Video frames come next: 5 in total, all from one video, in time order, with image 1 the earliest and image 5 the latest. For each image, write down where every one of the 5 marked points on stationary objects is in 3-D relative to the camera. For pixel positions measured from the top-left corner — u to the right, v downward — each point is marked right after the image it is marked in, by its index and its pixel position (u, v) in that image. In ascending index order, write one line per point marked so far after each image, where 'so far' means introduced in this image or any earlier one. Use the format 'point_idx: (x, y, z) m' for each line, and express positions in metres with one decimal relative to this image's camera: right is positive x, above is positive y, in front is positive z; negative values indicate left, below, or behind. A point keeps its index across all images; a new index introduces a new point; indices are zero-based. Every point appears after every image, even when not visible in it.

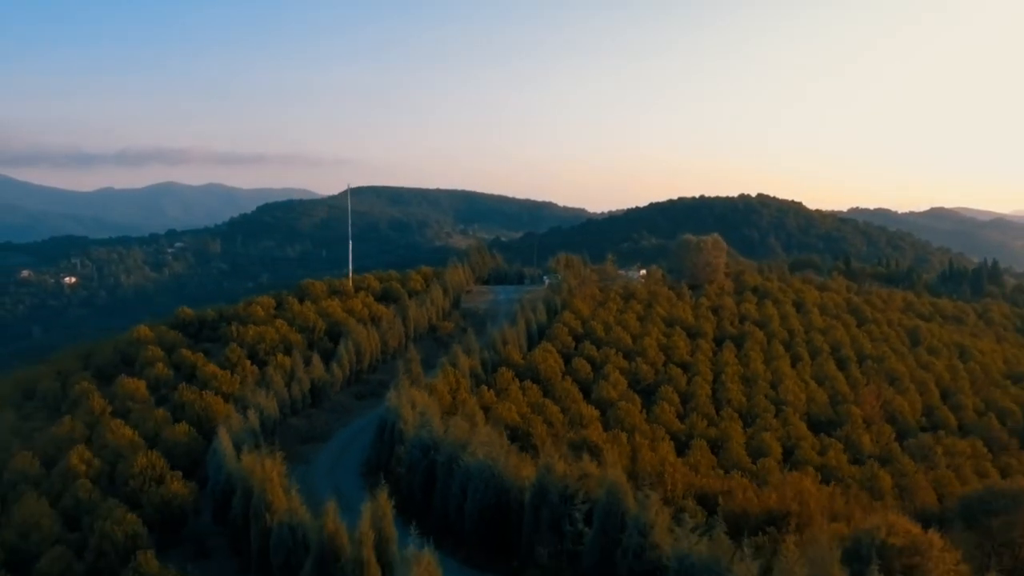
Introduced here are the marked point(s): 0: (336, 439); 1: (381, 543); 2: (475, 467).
0: (-3.7, -3.0, +19.4) m
1: (-1.5, -3.2, +9.6) m
2: (-0.5, -2.7, +13.3) m
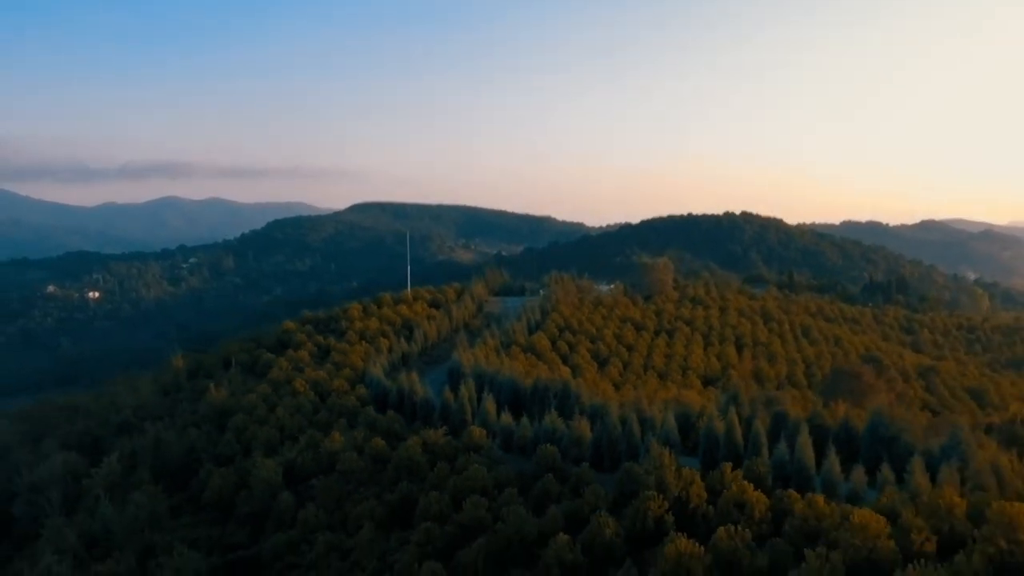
0: (-3.4, -3.4, +33.7) m
1: (-1.2, -3.4, +24.0) m
2: (-0.2, -3.0, +27.6) m
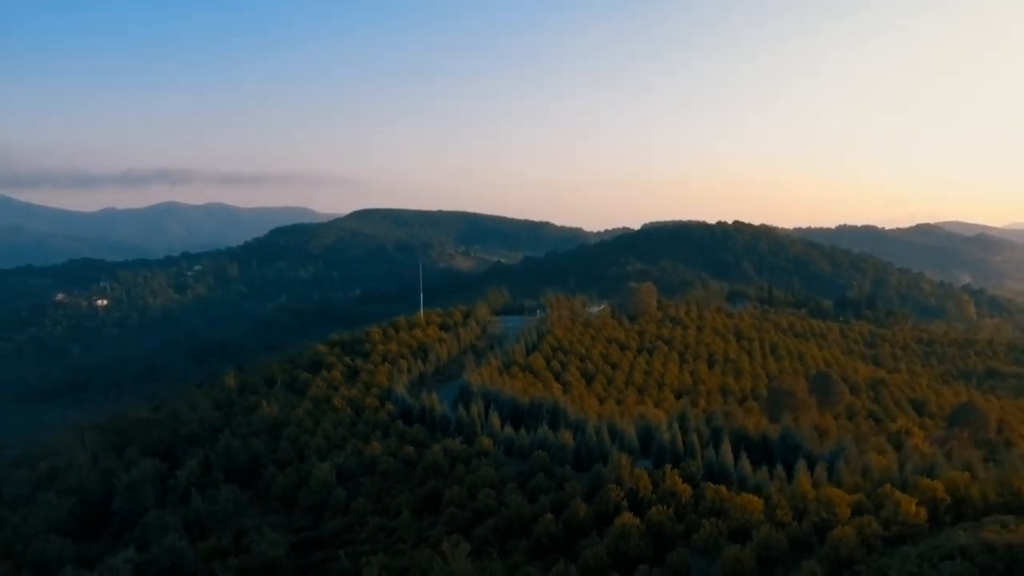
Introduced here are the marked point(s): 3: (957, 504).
0: (-3.4, -4.7, +40.0) m
1: (-1.2, -4.7, +30.3) m
2: (-0.2, -4.3, +33.9) m
3: (+8.6, -4.2, +17.1) m
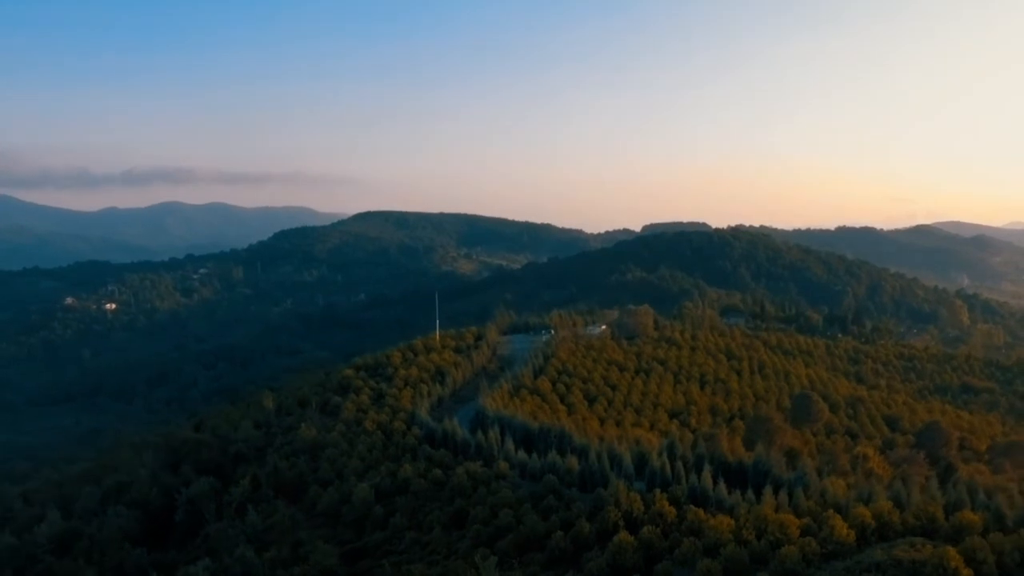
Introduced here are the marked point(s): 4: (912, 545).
0: (-2.9, -6.4, +44.6) m
1: (-0.7, -6.4, +34.8) m
2: (+0.3, -6.0, +38.5) m
3: (+9.1, -5.9, +21.6) m
4: (+9.0, -5.8, +19.9) m
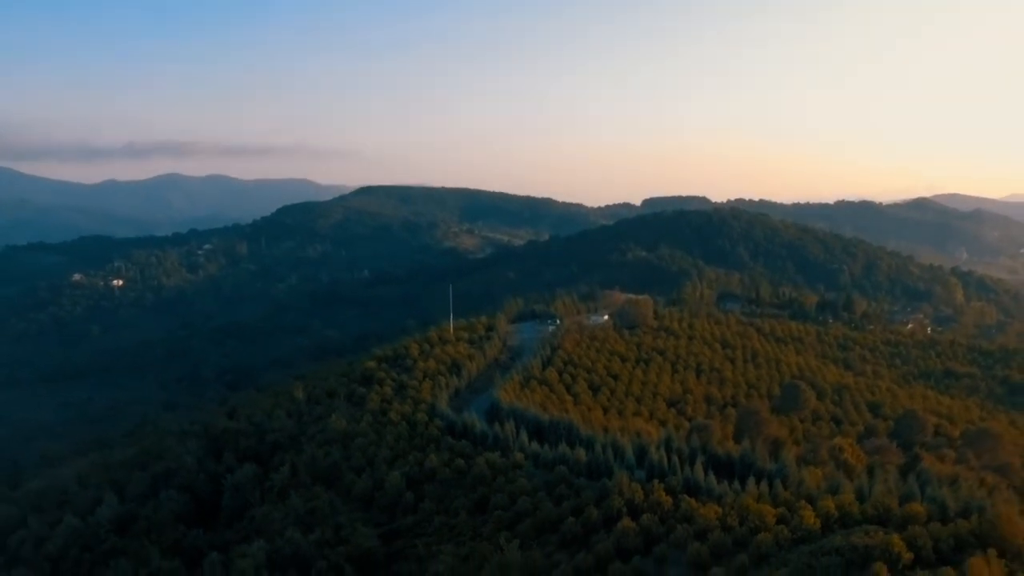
0: (-2.3, -6.4, +48.6) m
1: (-0.1, -6.7, +38.8) m
2: (+0.9, -6.2, +42.5) m
3: (+9.7, -6.6, +25.6) m
4: (+9.6, -6.6, +23.9) m
